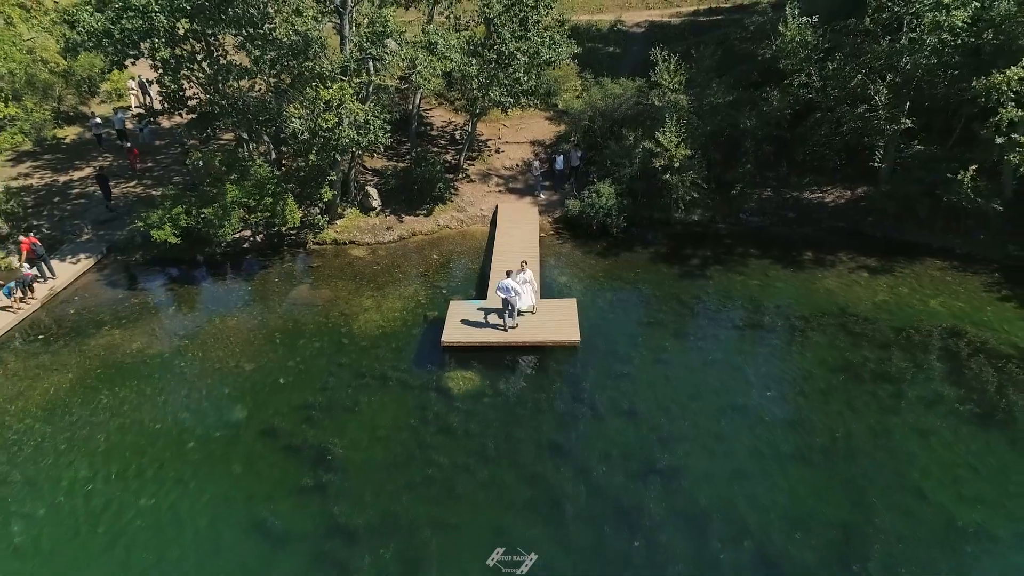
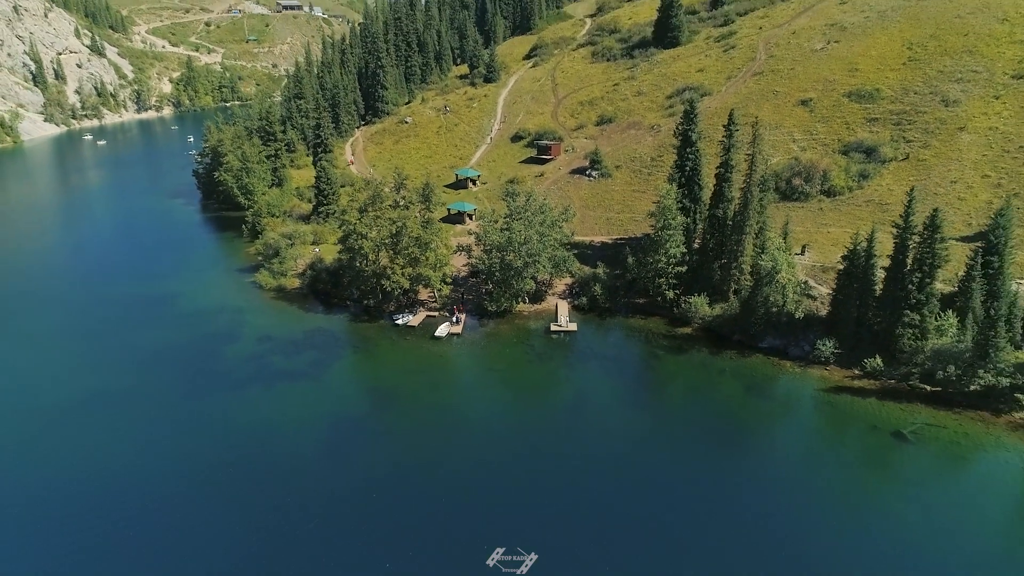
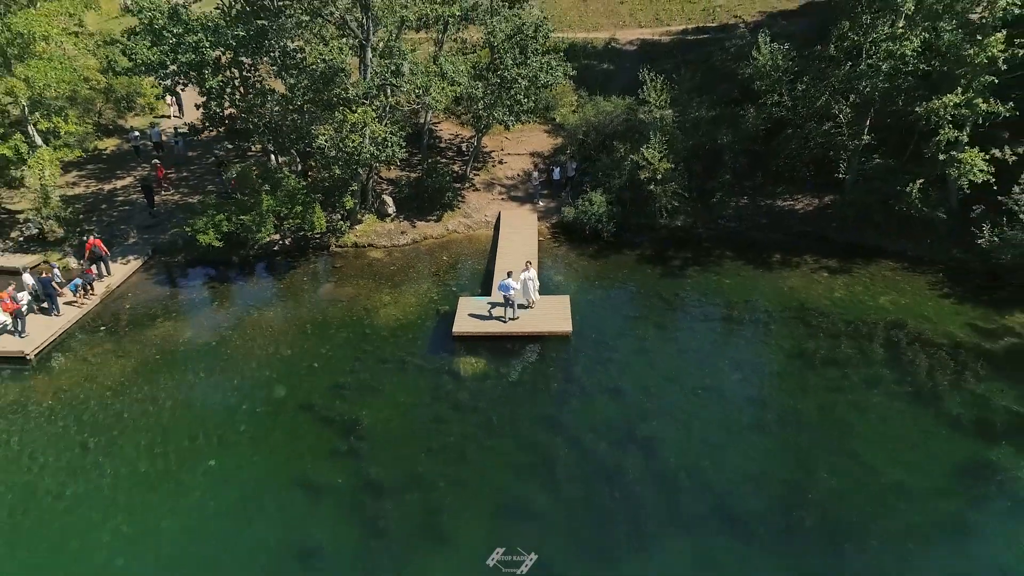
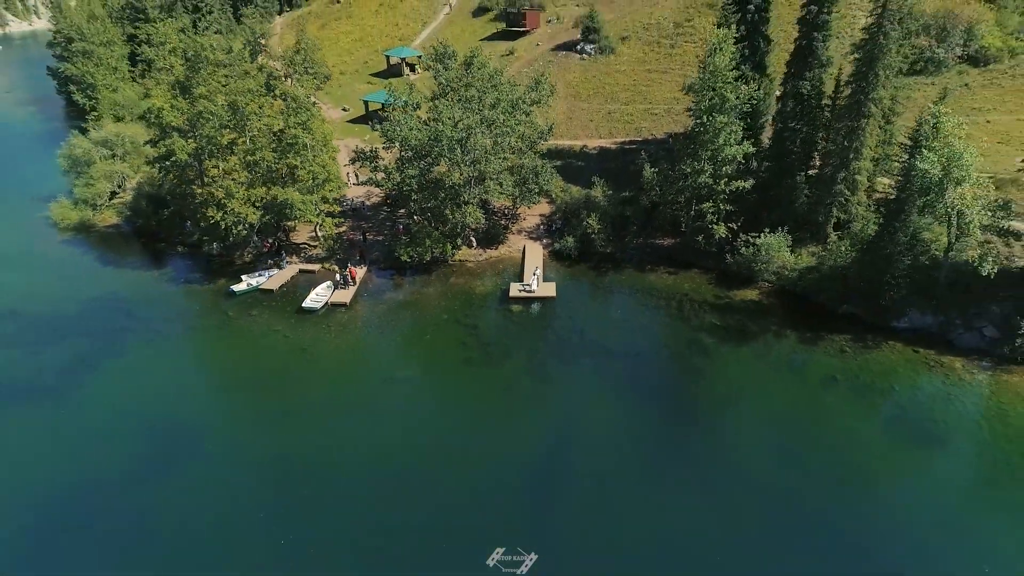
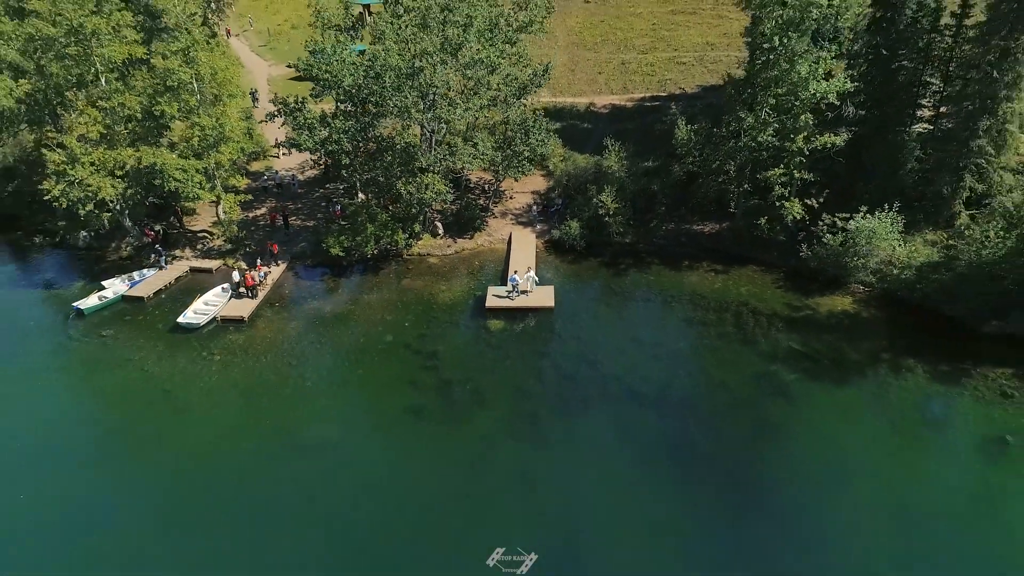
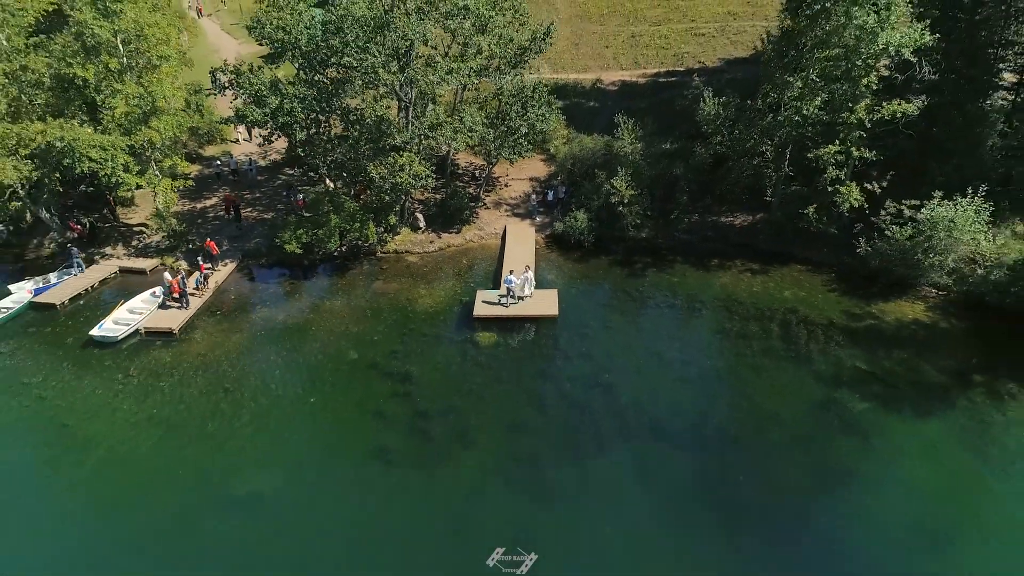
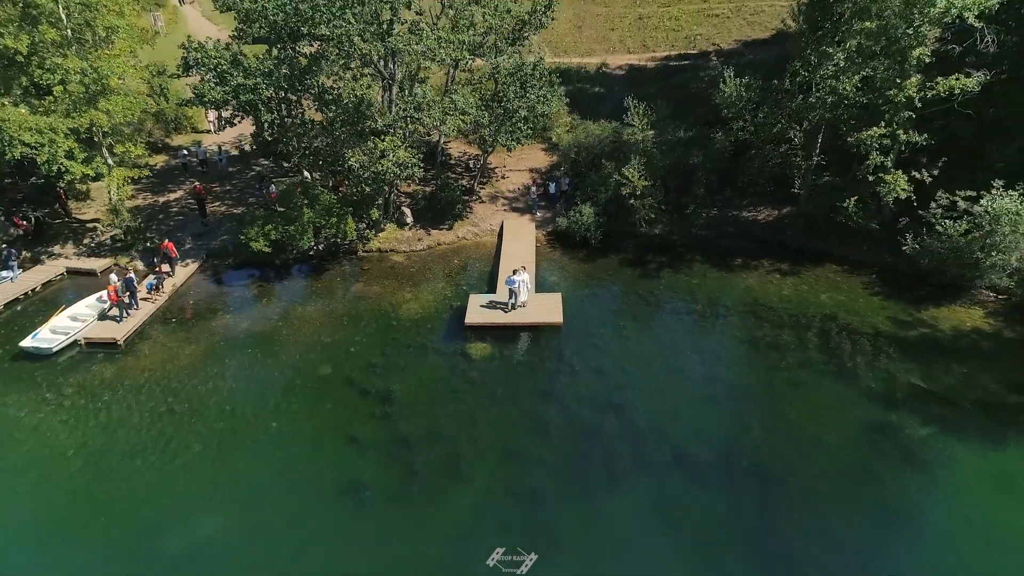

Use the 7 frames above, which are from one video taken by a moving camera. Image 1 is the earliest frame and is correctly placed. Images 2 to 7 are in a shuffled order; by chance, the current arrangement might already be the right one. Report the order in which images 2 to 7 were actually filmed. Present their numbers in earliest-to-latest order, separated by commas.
3, 7, 6, 5, 4, 2
